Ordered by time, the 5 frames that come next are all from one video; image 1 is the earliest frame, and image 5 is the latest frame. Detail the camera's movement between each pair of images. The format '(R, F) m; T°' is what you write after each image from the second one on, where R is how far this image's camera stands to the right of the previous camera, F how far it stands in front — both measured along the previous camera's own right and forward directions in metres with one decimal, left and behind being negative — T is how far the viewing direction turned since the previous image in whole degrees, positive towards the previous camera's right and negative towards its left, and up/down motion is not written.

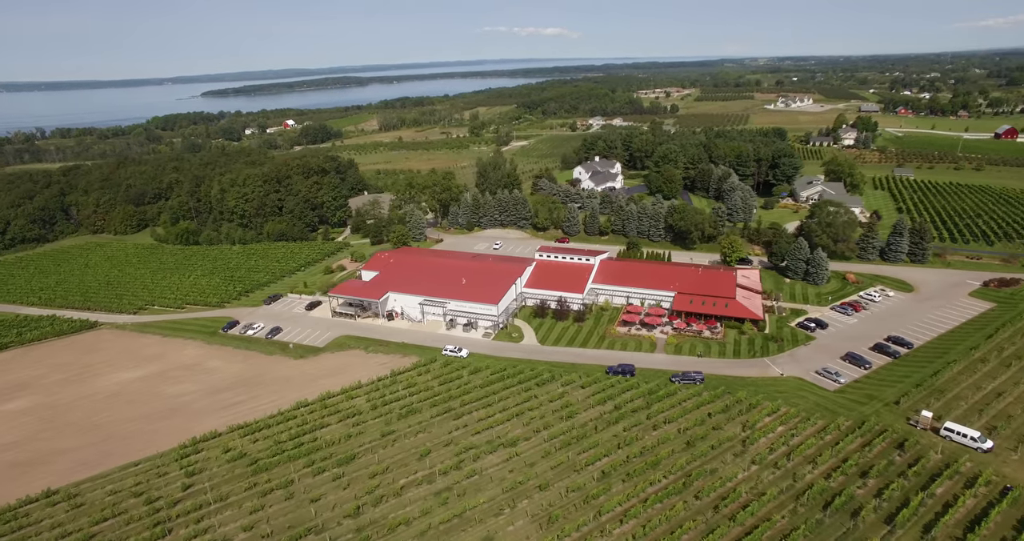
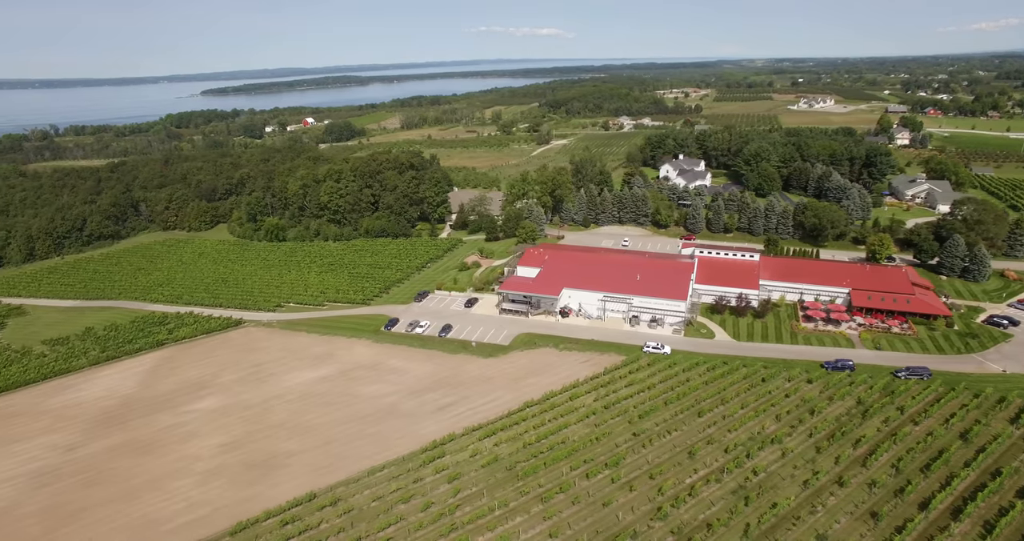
(-12.6, +1.0) m; +1°
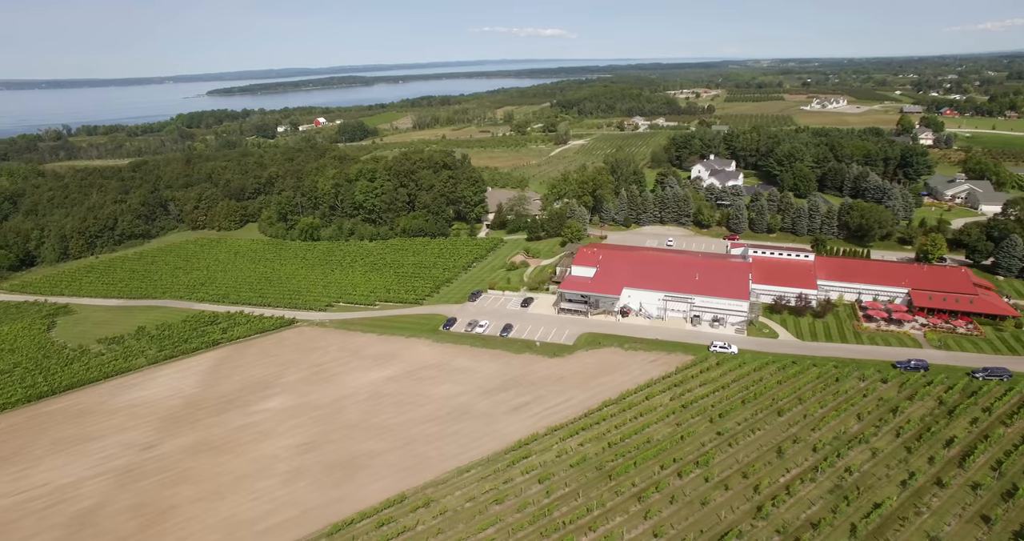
(-3.9, +0.1) m; 0°
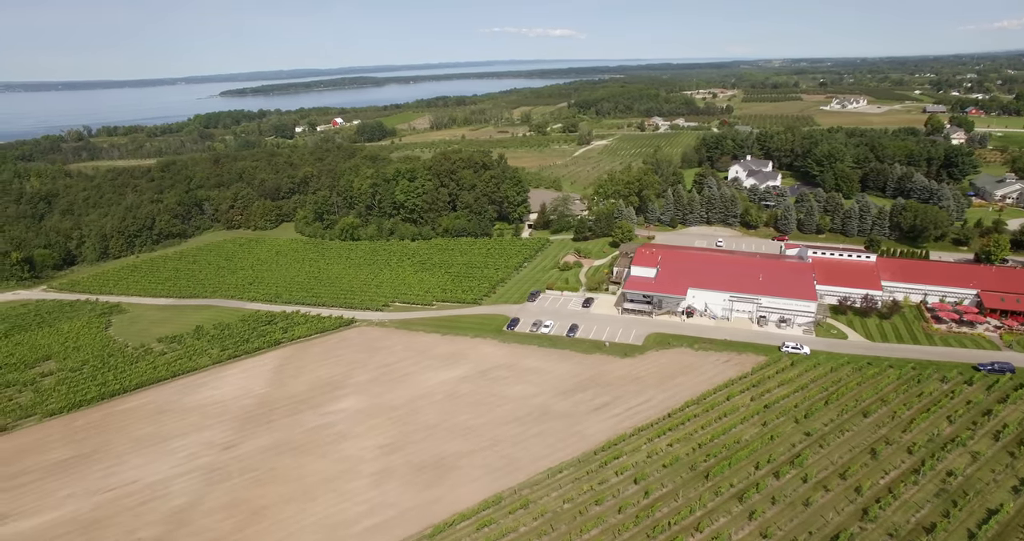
(-3.8, +0.1) m; -1°
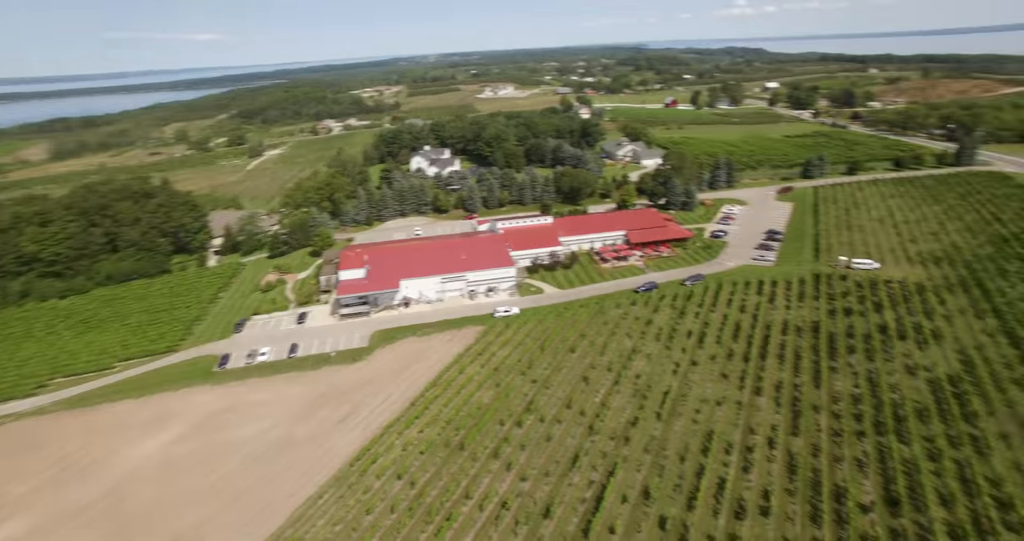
(-0.4, +0.1) m; +27°
